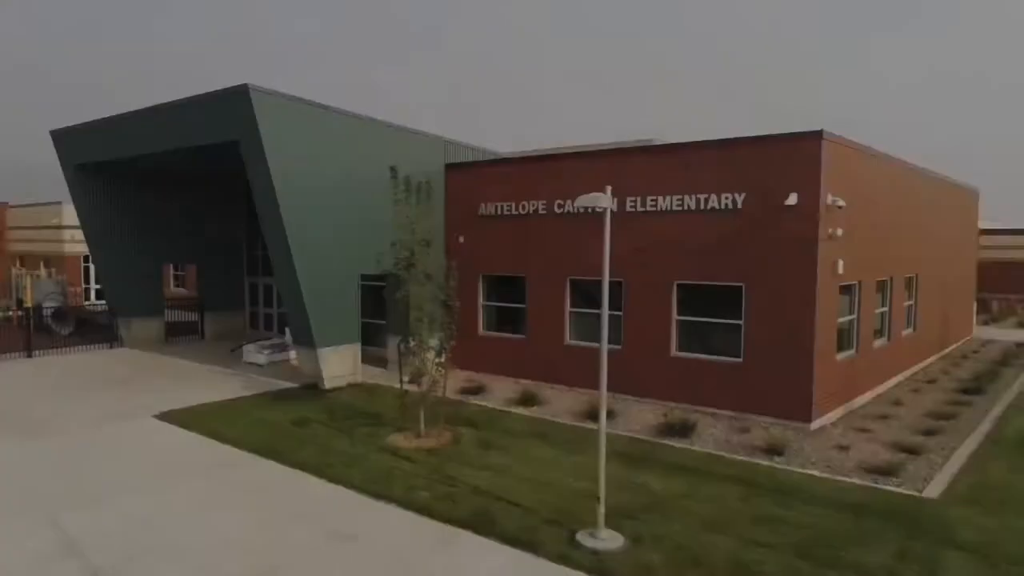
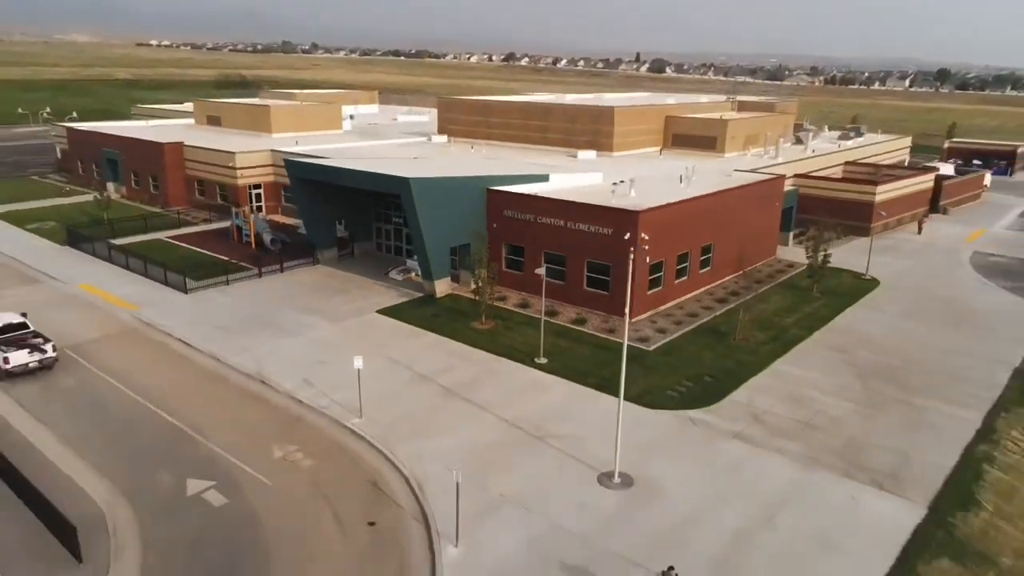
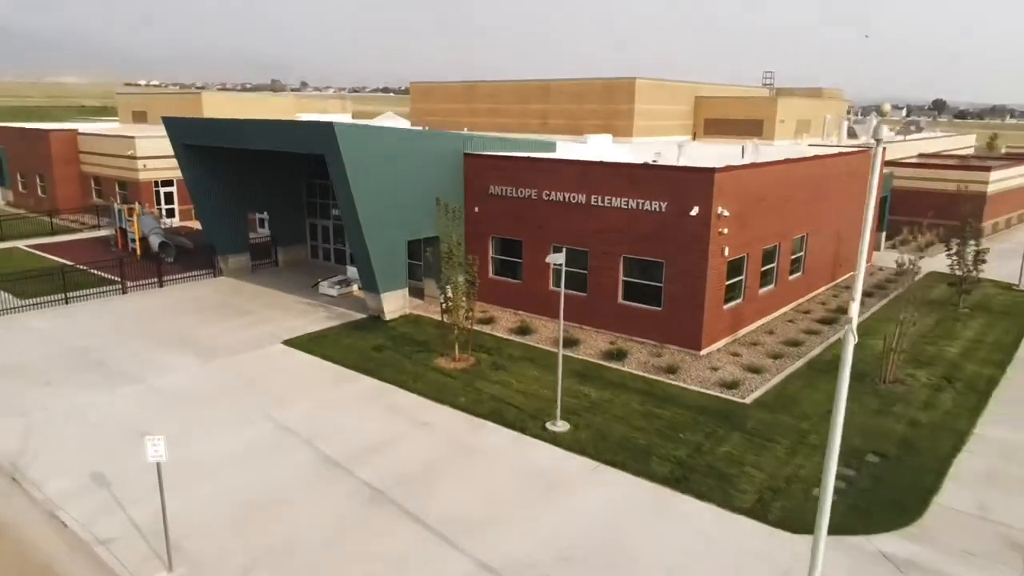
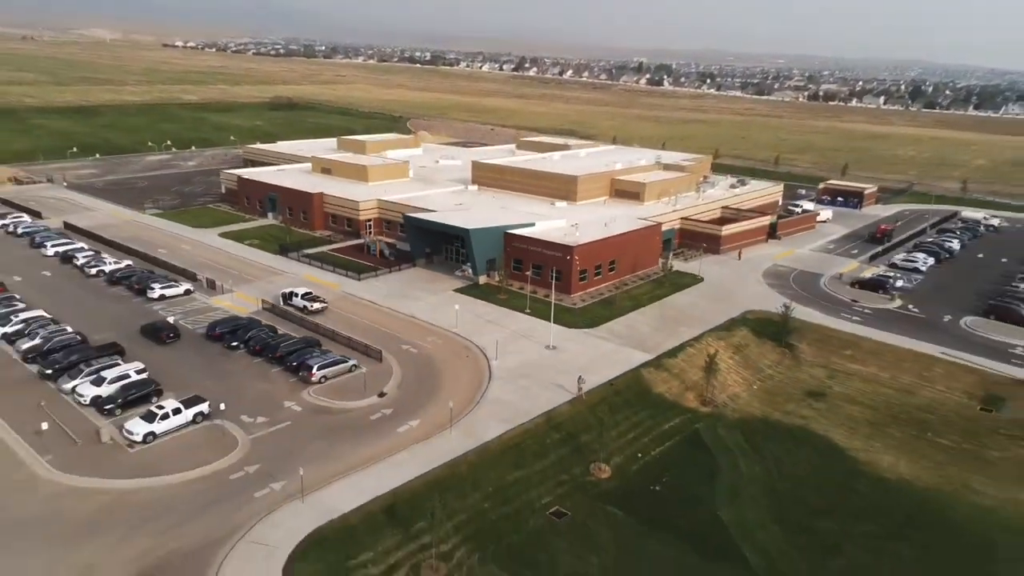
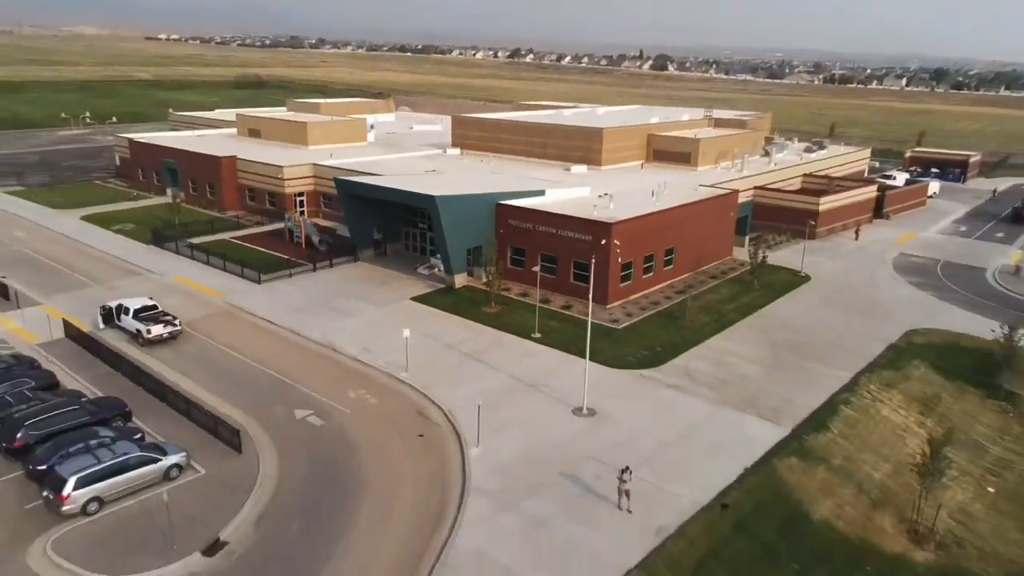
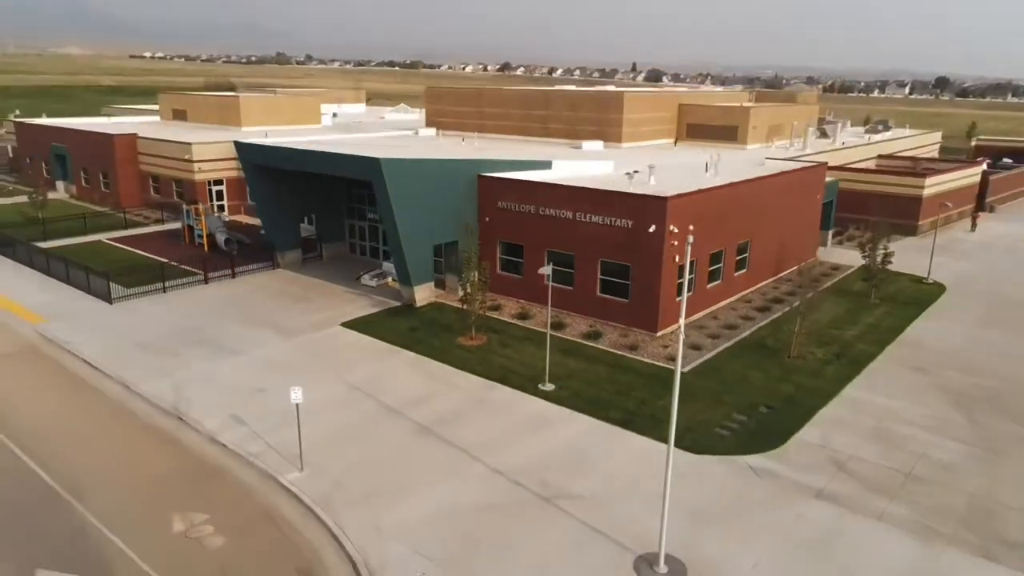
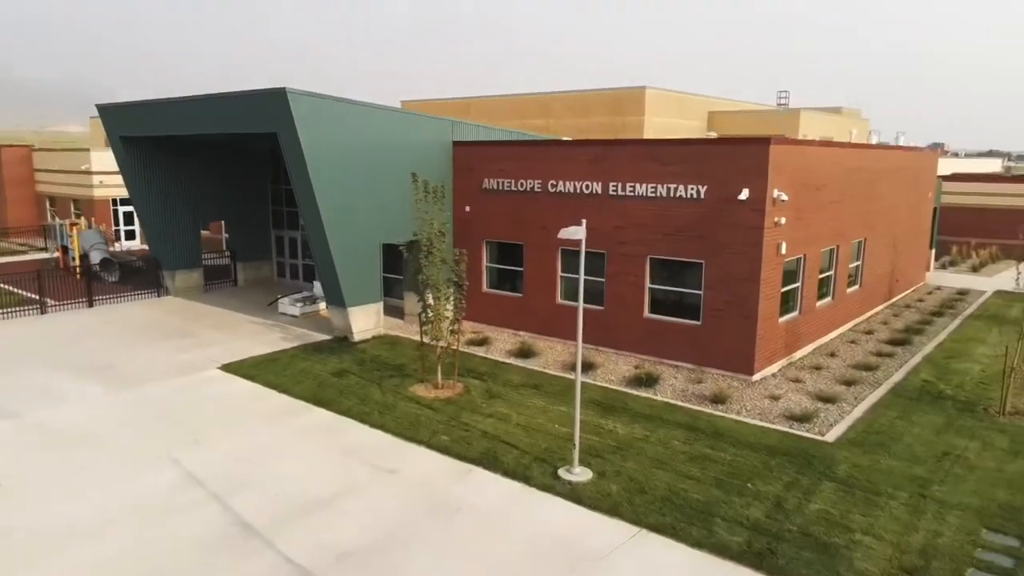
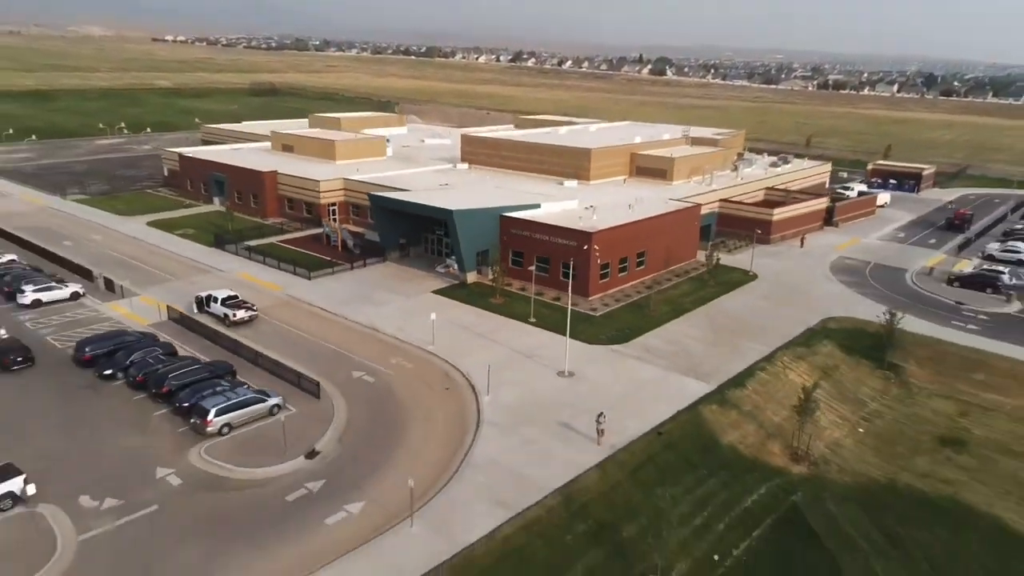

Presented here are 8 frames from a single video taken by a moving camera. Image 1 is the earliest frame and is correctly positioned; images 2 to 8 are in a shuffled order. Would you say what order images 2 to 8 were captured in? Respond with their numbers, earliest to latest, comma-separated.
7, 3, 6, 2, 5, 8, 4
